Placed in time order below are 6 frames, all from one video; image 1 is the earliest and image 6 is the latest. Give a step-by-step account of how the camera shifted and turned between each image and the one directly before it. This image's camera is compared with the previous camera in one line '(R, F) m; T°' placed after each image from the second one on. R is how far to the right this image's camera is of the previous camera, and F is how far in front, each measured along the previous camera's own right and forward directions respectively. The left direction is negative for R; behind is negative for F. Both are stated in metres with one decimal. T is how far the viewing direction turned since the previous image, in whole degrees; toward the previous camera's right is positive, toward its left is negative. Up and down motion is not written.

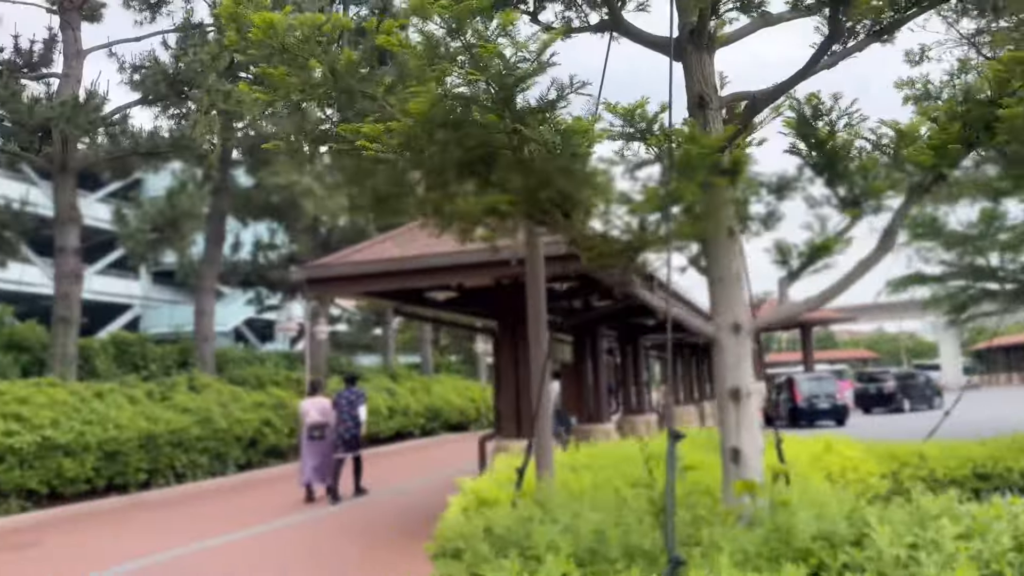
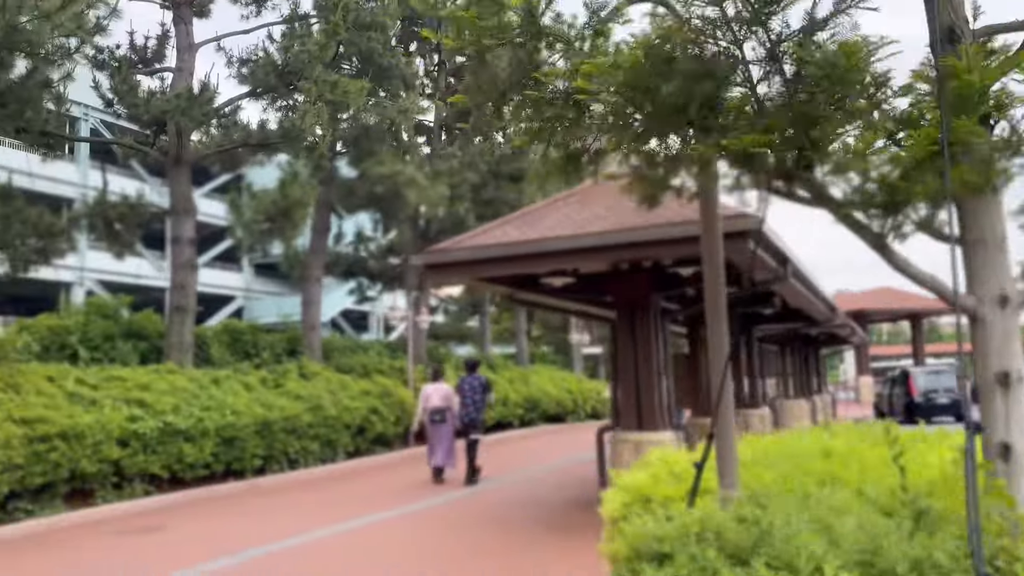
(-0.4, +0.3) m; -6°
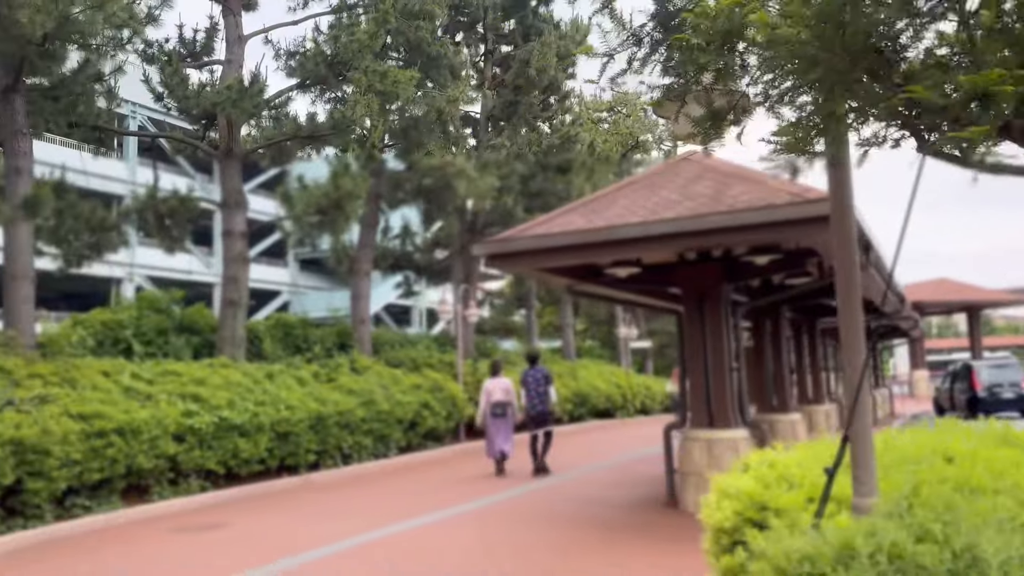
(-0.2, +0.3) m; -3°
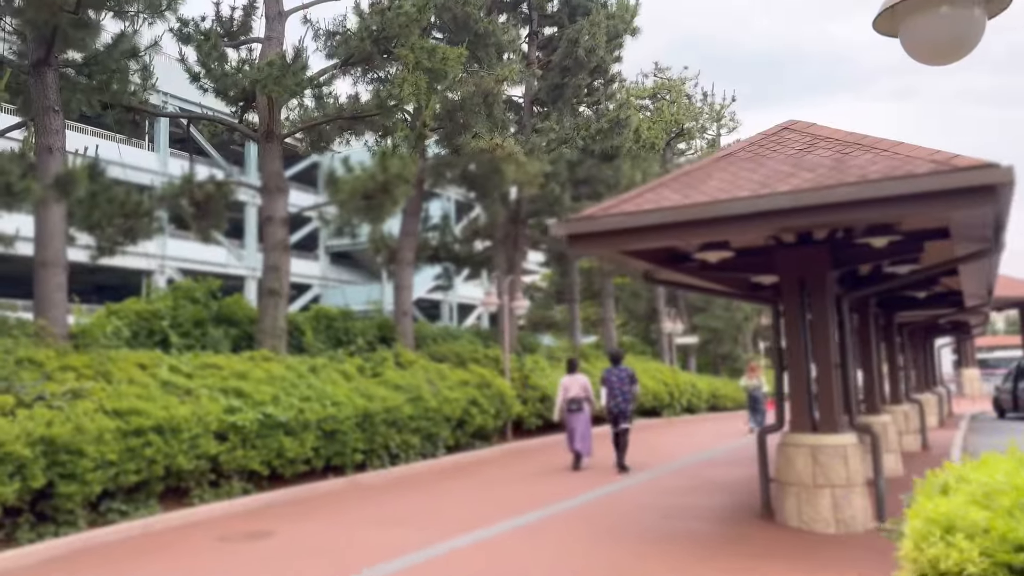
(-0.5, +0.8) m; -2°
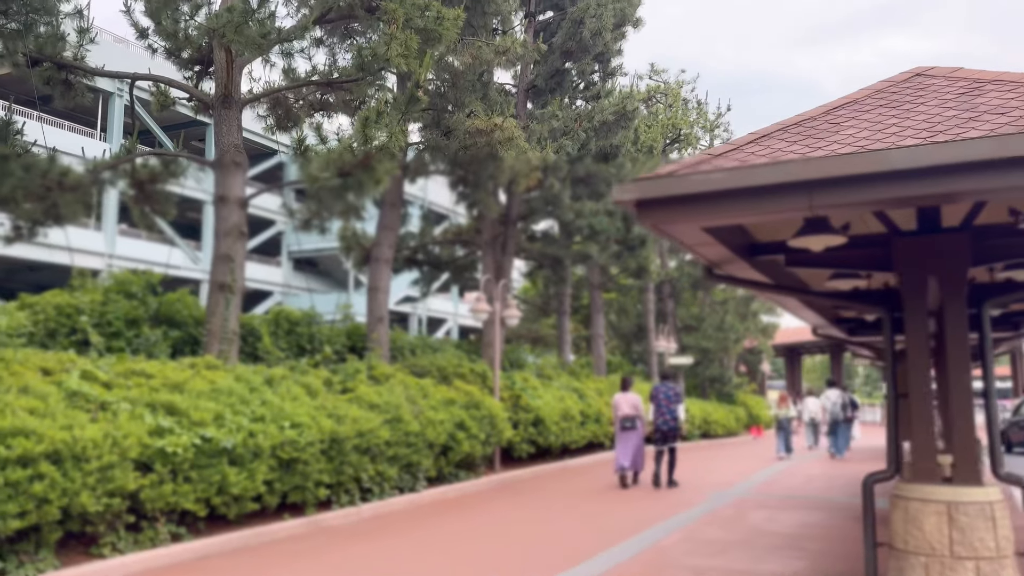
(-0.4, +2.0) m; +2°
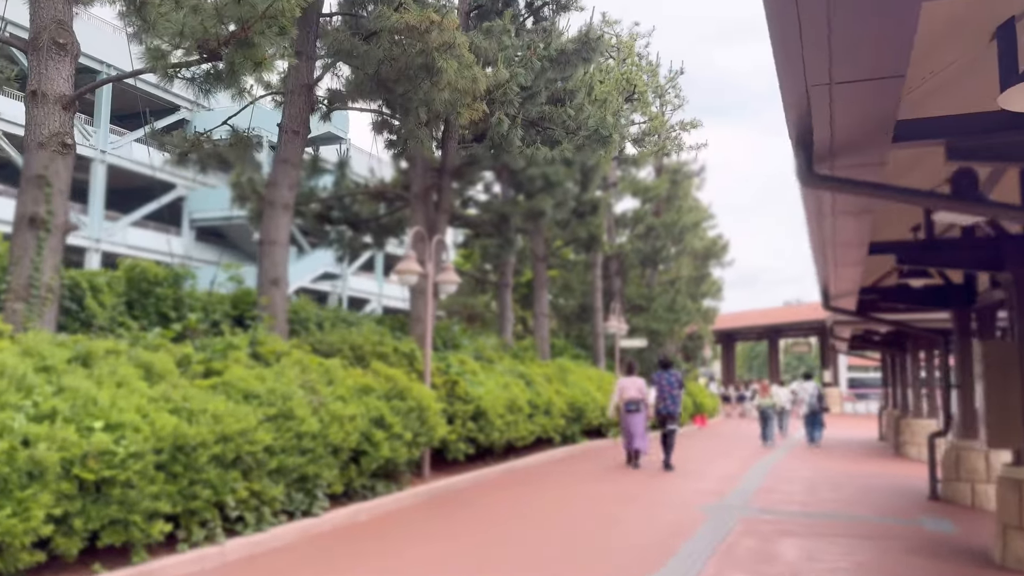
(-0.1, +2.8) m; +5°
